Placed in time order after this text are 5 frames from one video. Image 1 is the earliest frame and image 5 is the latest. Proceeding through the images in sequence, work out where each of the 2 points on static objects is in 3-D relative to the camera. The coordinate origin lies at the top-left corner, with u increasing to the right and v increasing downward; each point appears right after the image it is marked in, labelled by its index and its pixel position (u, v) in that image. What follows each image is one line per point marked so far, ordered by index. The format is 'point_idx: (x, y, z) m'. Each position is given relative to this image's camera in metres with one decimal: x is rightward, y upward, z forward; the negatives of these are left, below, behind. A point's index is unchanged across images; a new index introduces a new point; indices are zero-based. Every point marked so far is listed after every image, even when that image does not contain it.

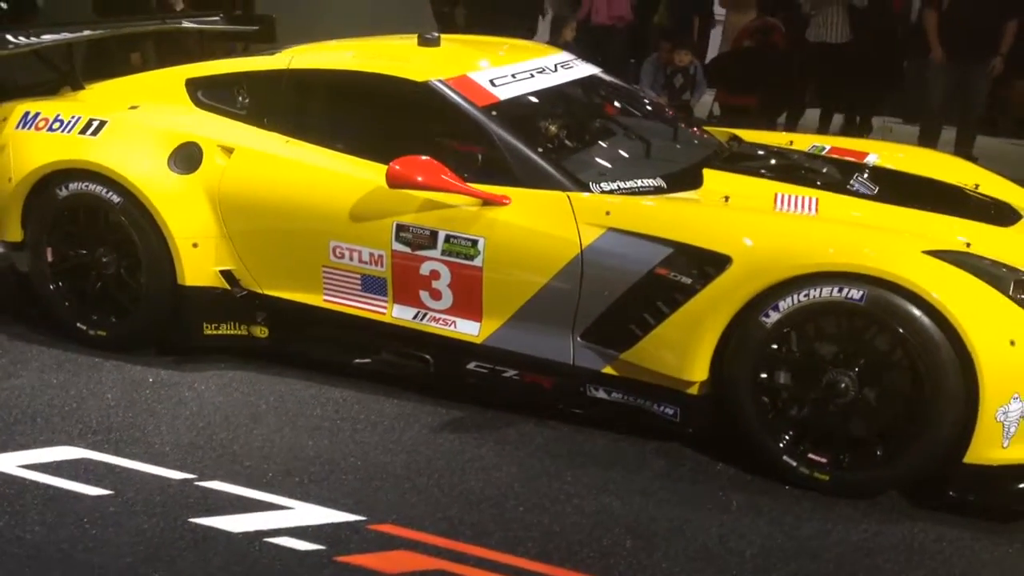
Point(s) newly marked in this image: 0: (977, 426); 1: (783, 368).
0: (+1.2, -0.4, +2.6) m
1: (+0.8, -0.2, +2.8) m
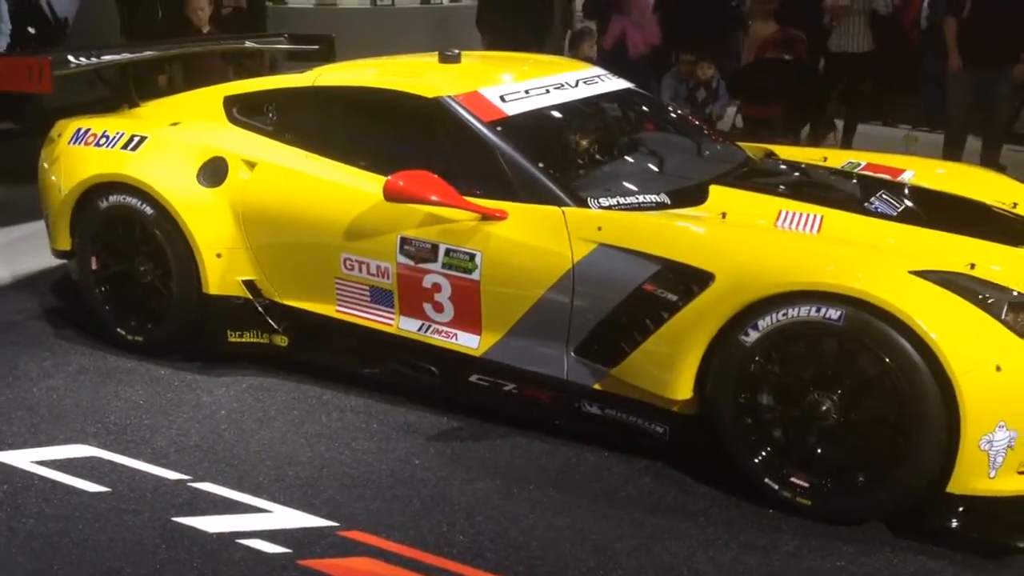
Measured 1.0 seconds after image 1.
0: (+1.1, -0.4, +2.5) m
1: (+0.7, -0.3, +2.7) m
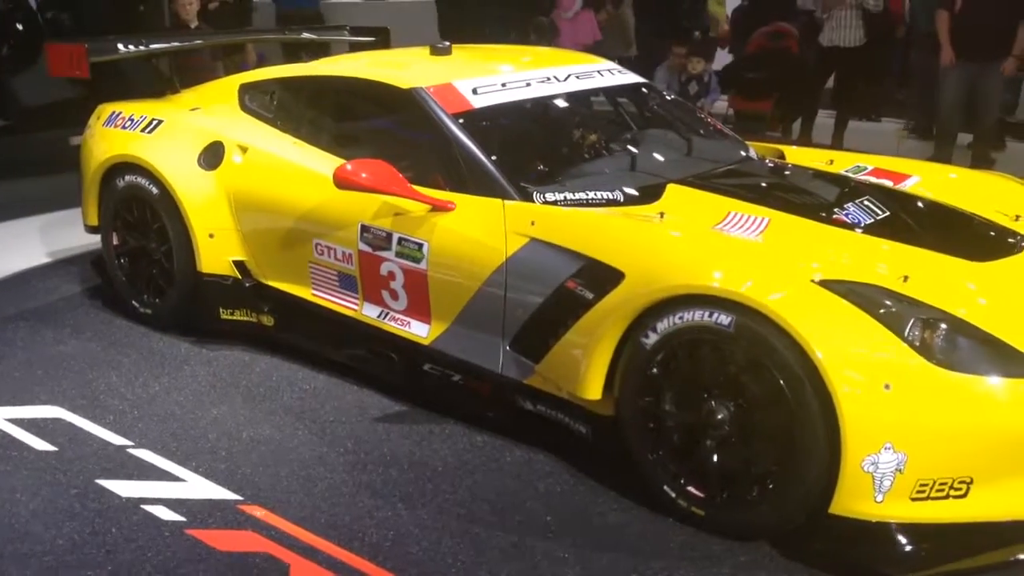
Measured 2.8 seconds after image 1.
0: (+0.8, -0.5, +2.4) m
1: (+0.4, -0.3, +2.7) m
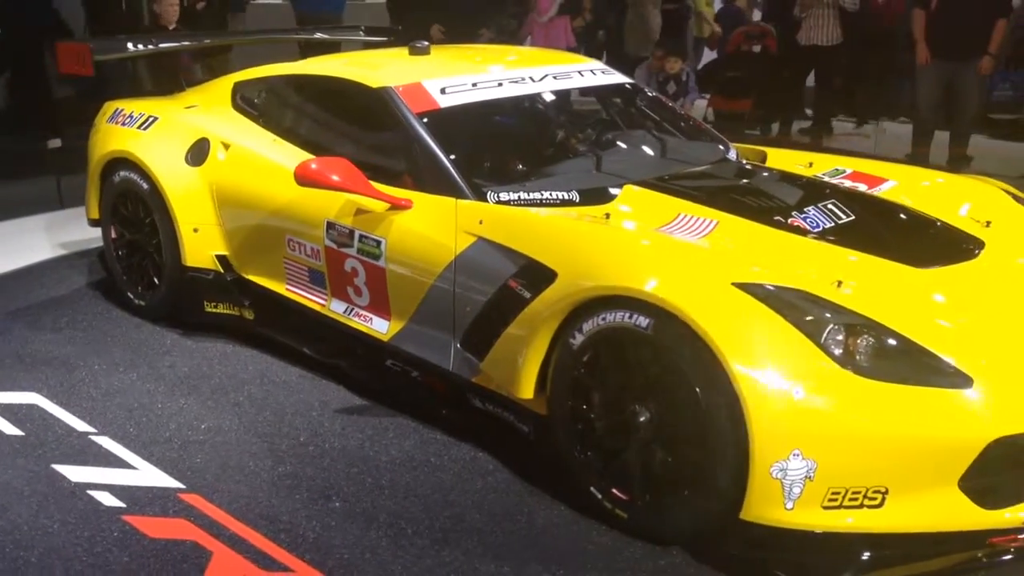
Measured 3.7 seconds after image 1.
0: (+0.6, -0.5, +2.4) m
1: (+0.2, -0.3, +2.7) m
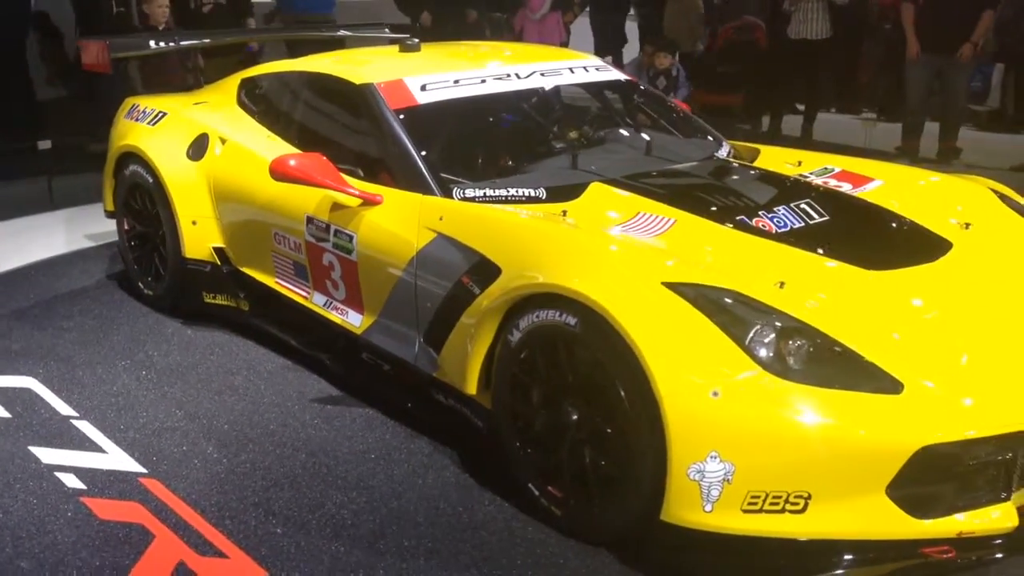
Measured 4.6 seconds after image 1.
0: (+0.4, -0.5, +2.3) m
1: (+0.1, -0.3, +2.7) m
